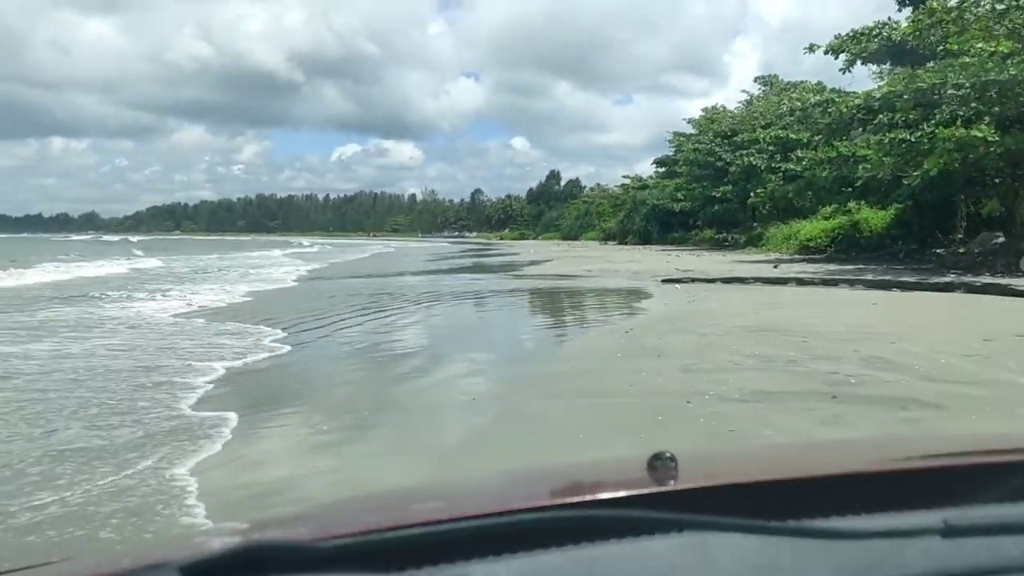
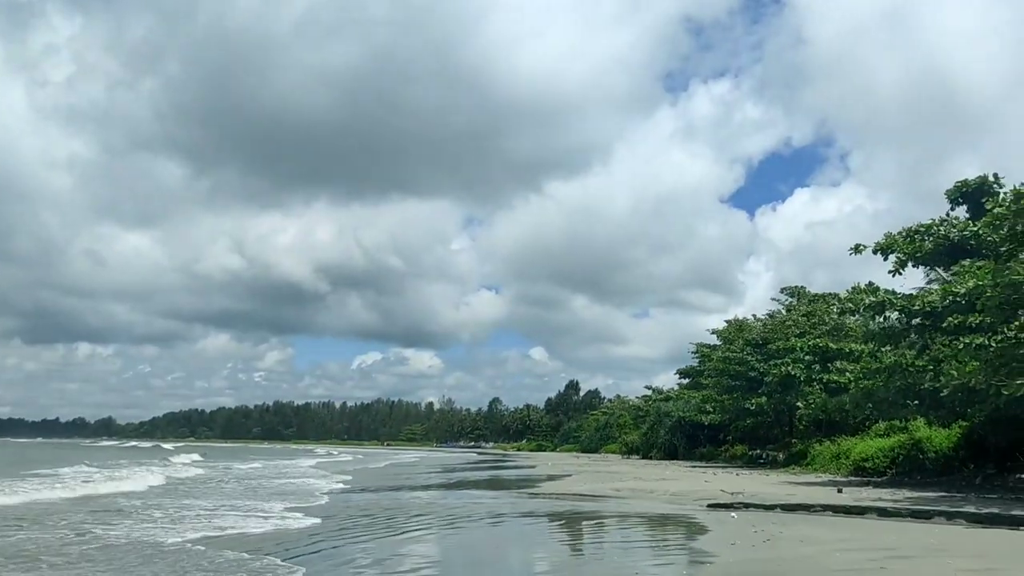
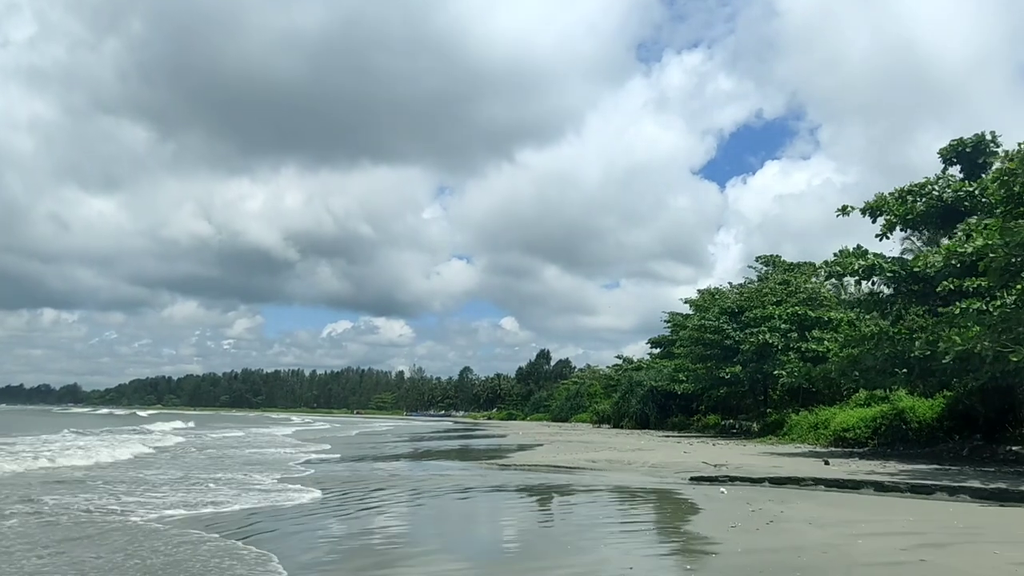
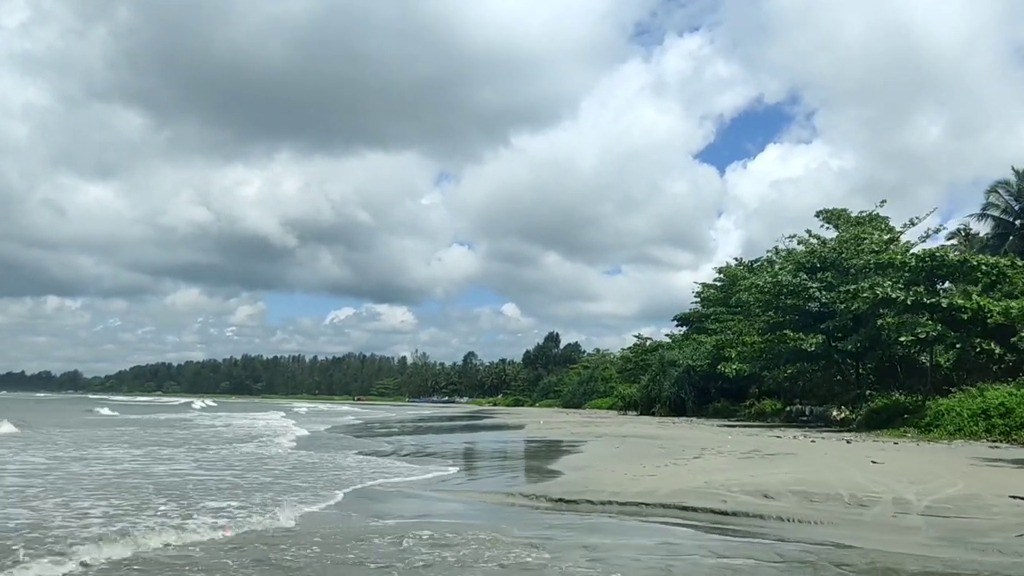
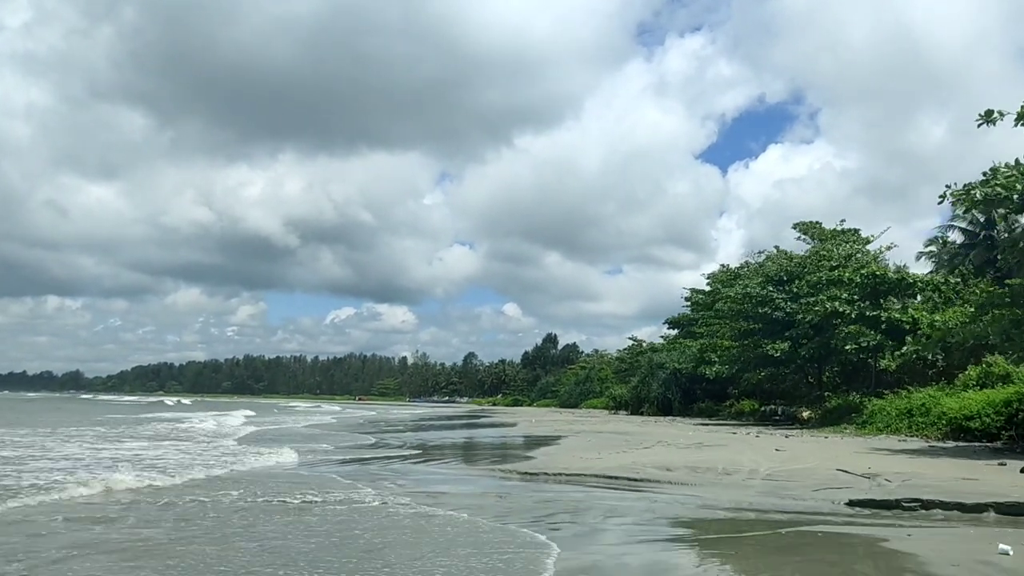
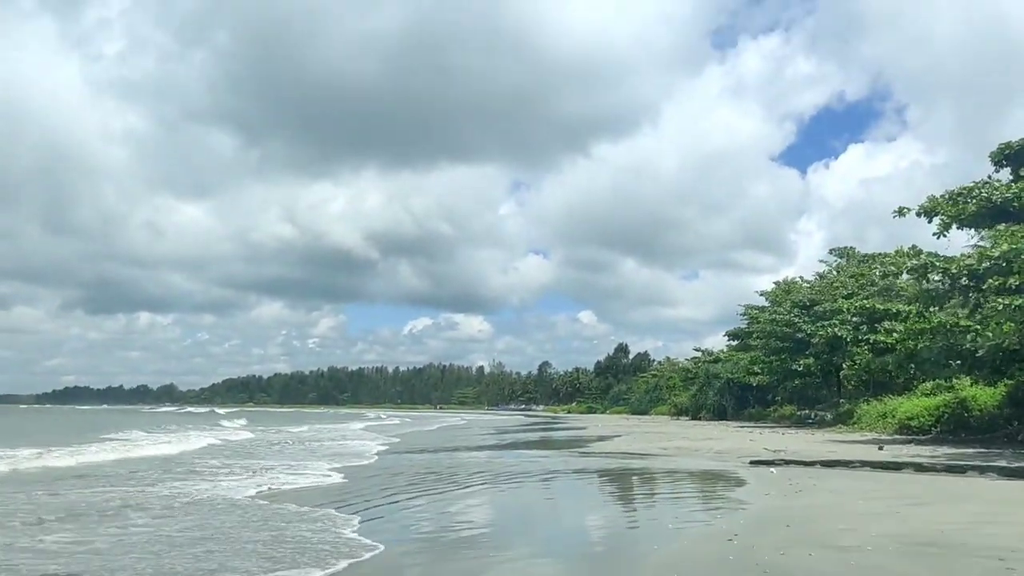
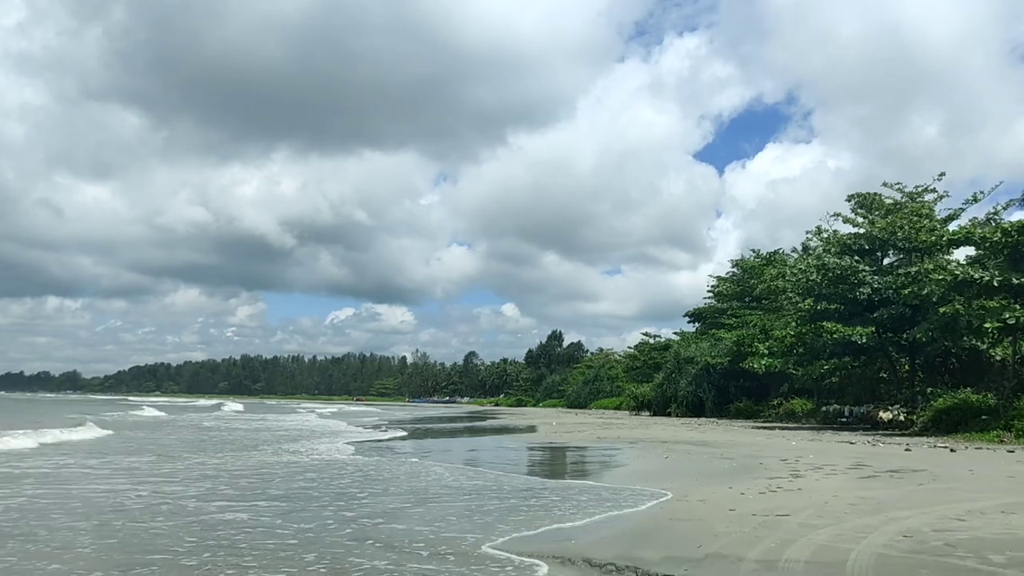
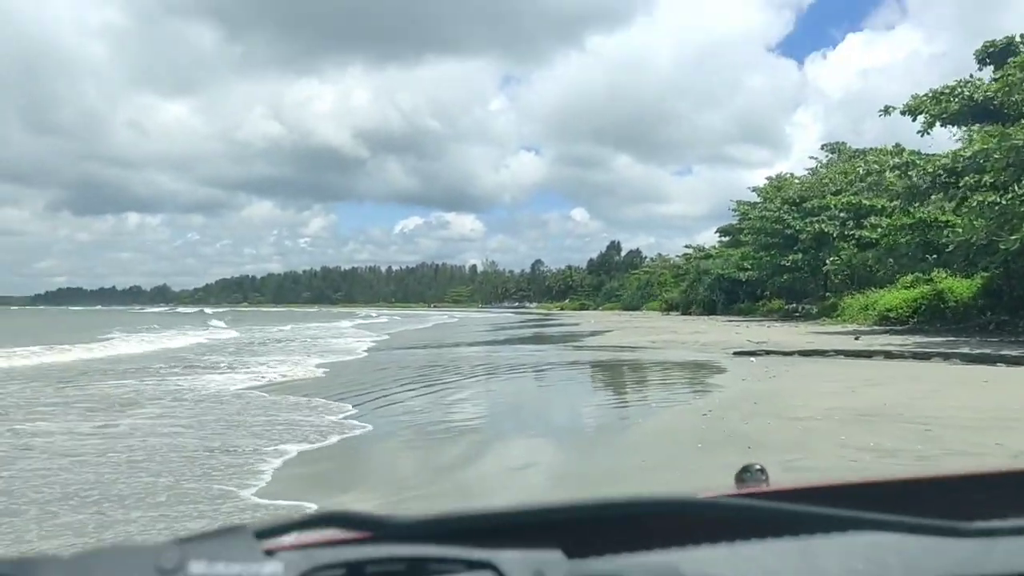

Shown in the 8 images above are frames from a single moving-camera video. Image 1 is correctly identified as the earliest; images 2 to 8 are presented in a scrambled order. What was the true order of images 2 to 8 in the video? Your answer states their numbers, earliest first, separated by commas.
8, 6, 2, 3, 5, 4, 7
